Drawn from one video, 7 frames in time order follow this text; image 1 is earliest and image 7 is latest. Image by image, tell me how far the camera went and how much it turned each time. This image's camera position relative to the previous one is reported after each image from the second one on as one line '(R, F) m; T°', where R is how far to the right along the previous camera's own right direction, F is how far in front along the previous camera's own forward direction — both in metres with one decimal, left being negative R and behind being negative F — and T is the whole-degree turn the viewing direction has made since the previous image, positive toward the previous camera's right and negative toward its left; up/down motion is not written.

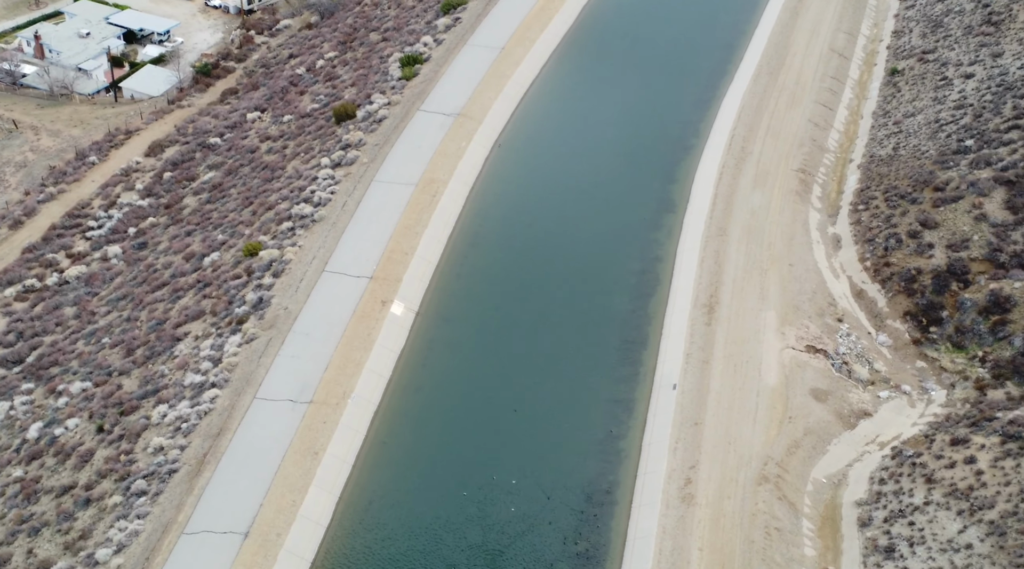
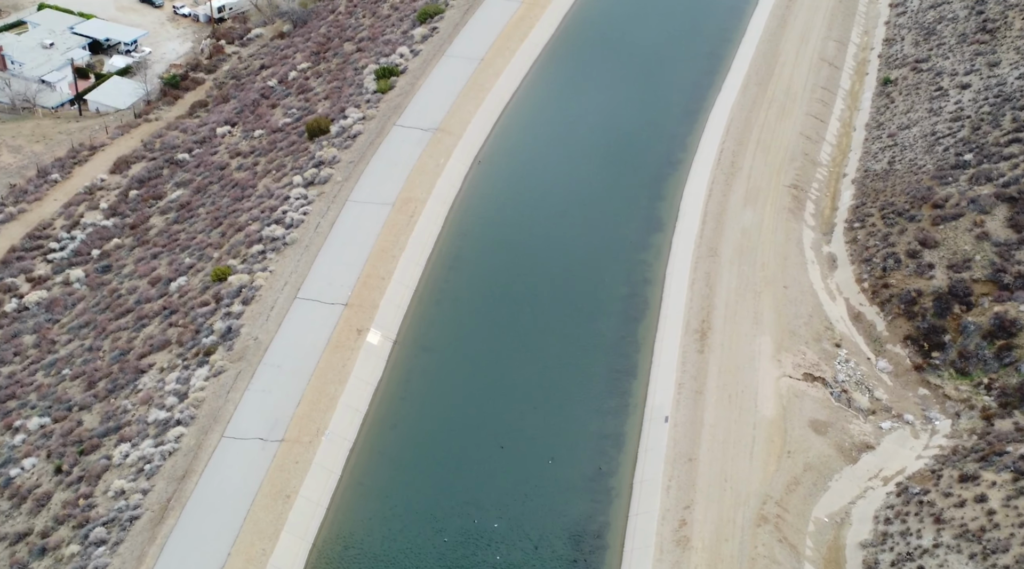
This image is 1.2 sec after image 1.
(0.0, +2.1) m; +1°
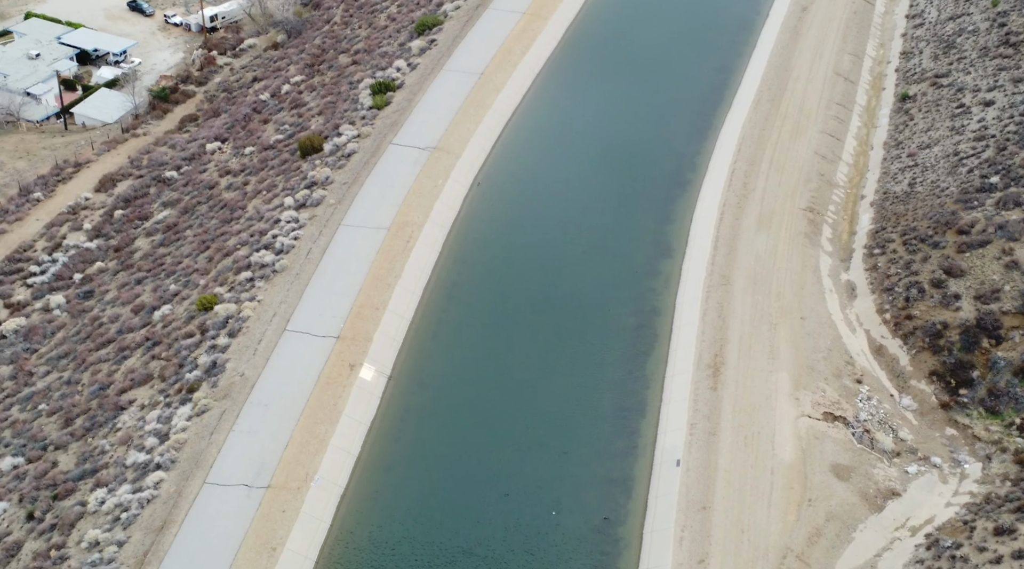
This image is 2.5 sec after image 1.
(0.0, +2.3) m; 0°
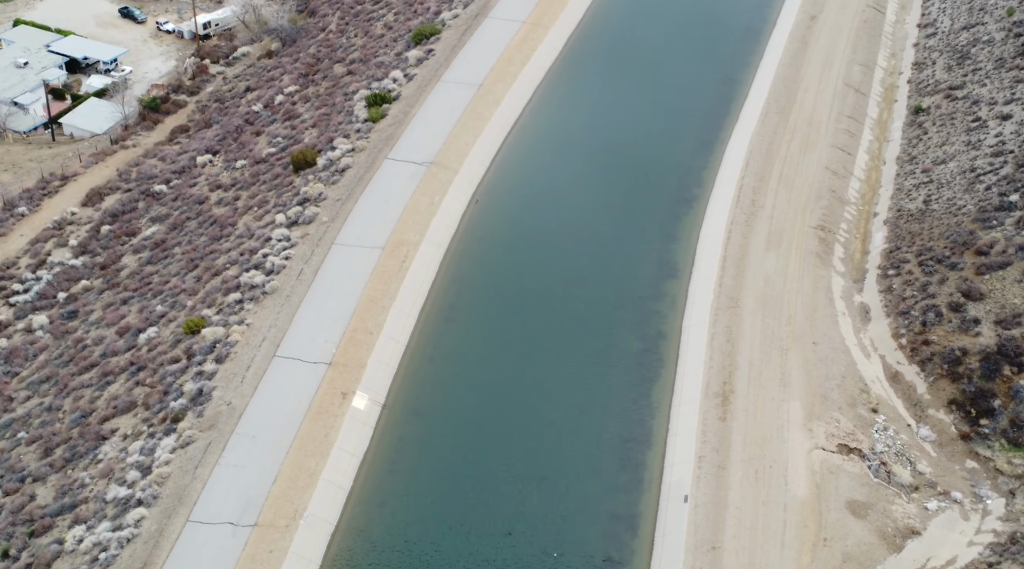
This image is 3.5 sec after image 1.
(0.0, +1.7) m; 0°
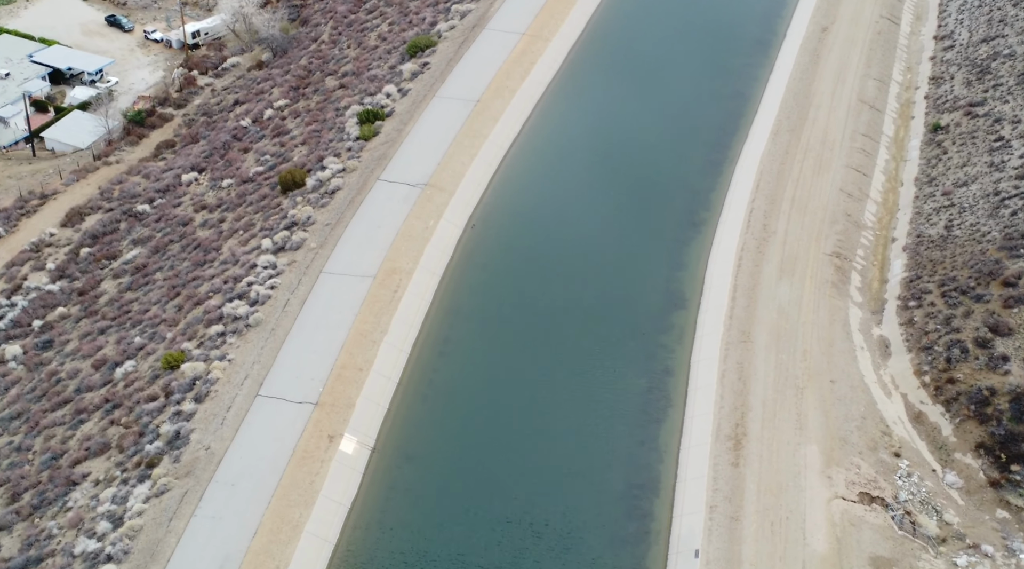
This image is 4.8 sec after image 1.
(+0.1, +2.3) m; 0°
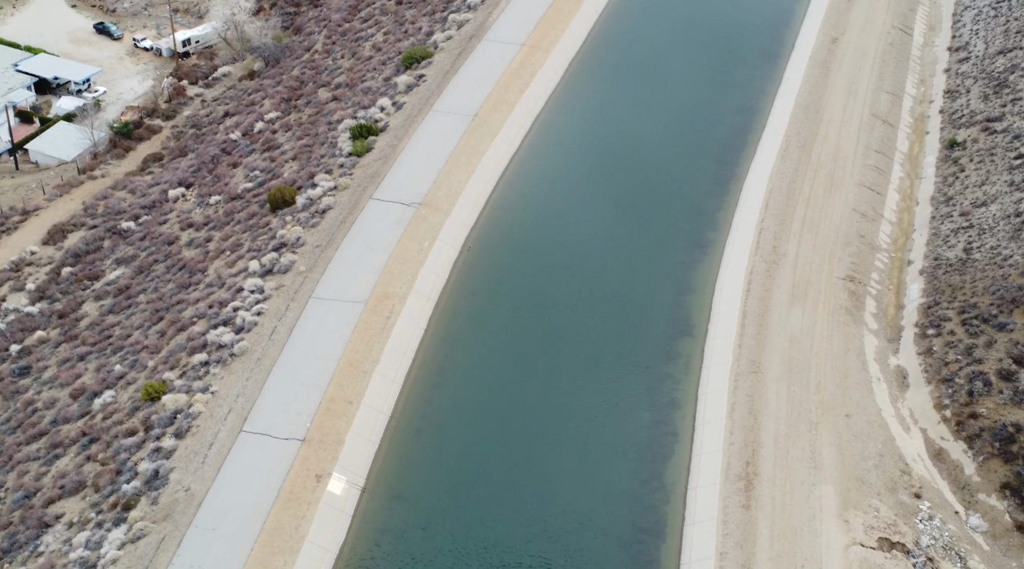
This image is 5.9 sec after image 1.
(+0.1, +1.9) m; 0°
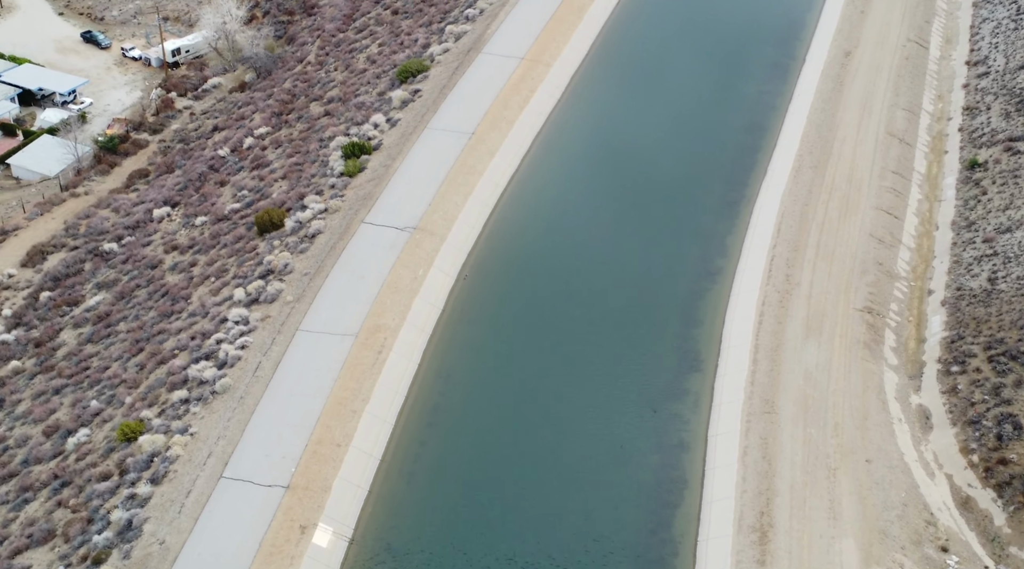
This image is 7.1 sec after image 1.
(+0.1, +2.1) m; 0°
